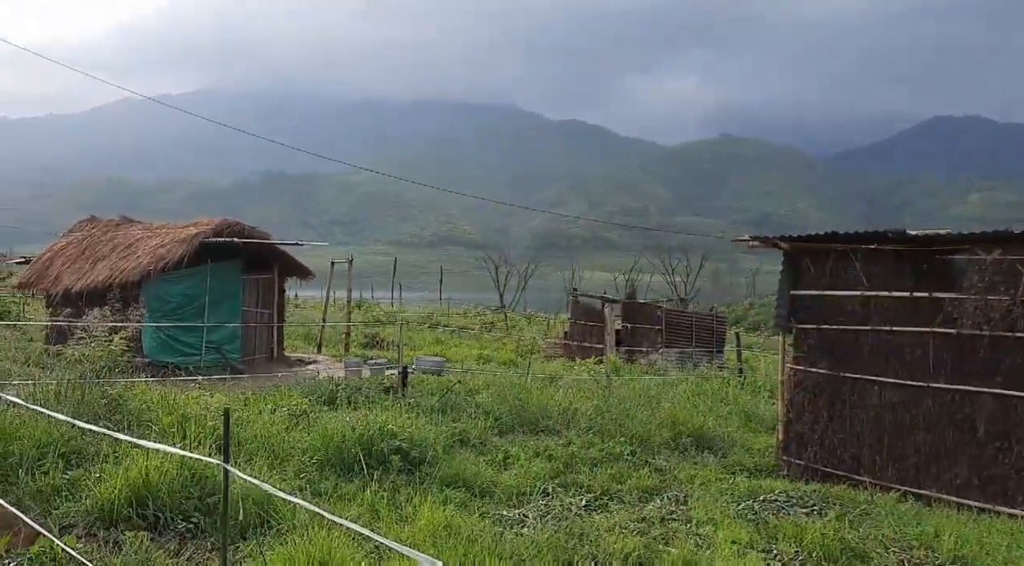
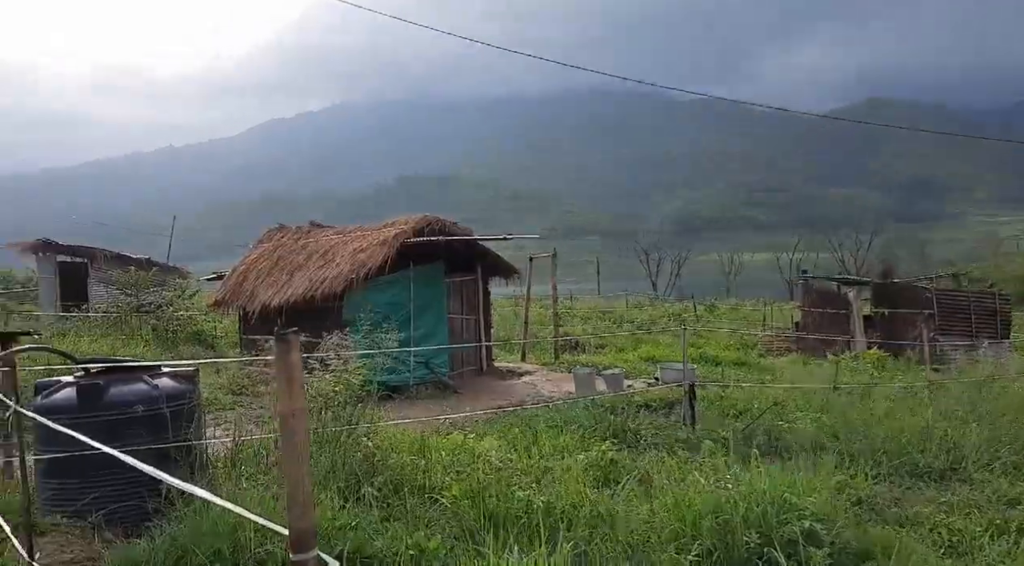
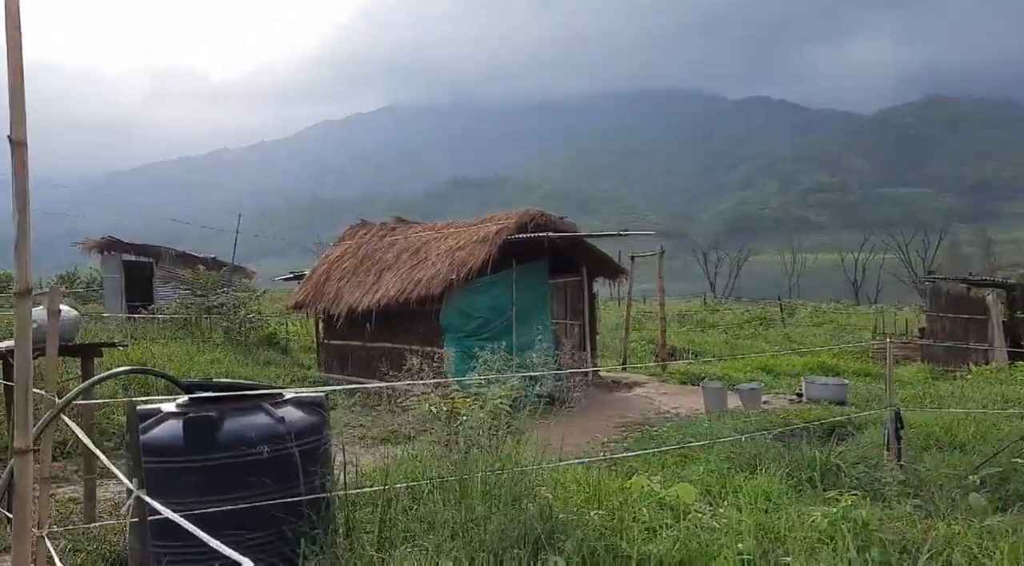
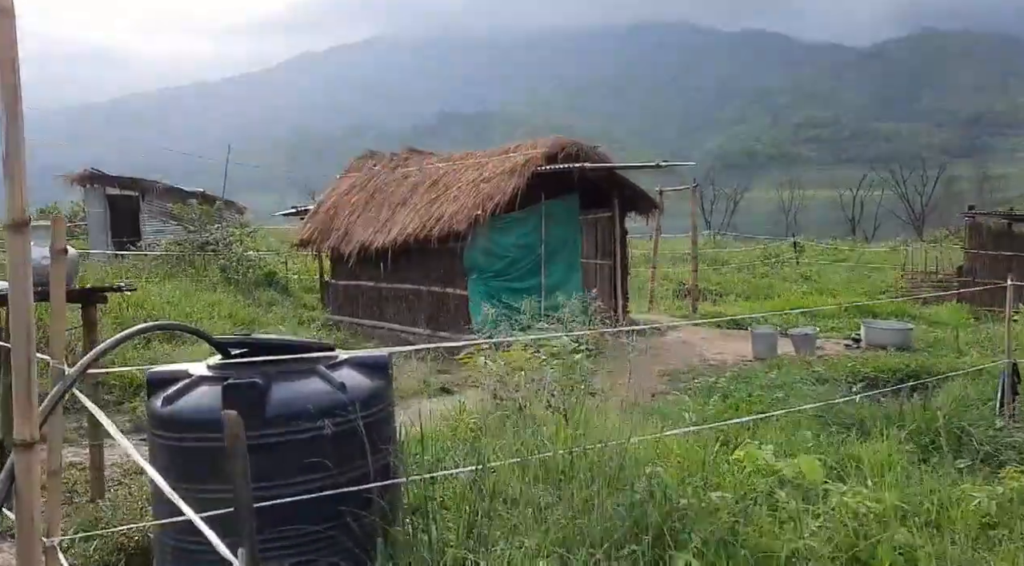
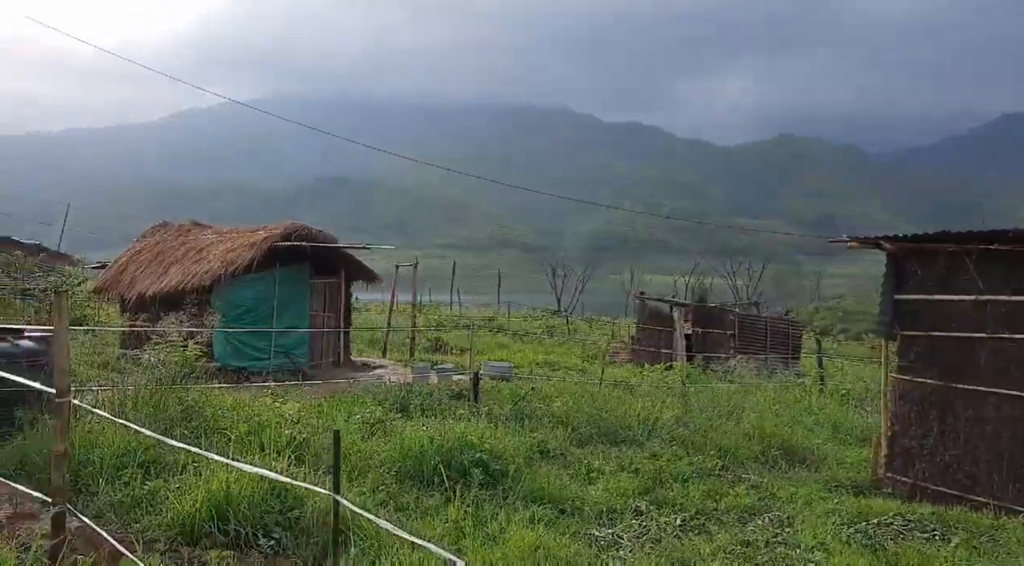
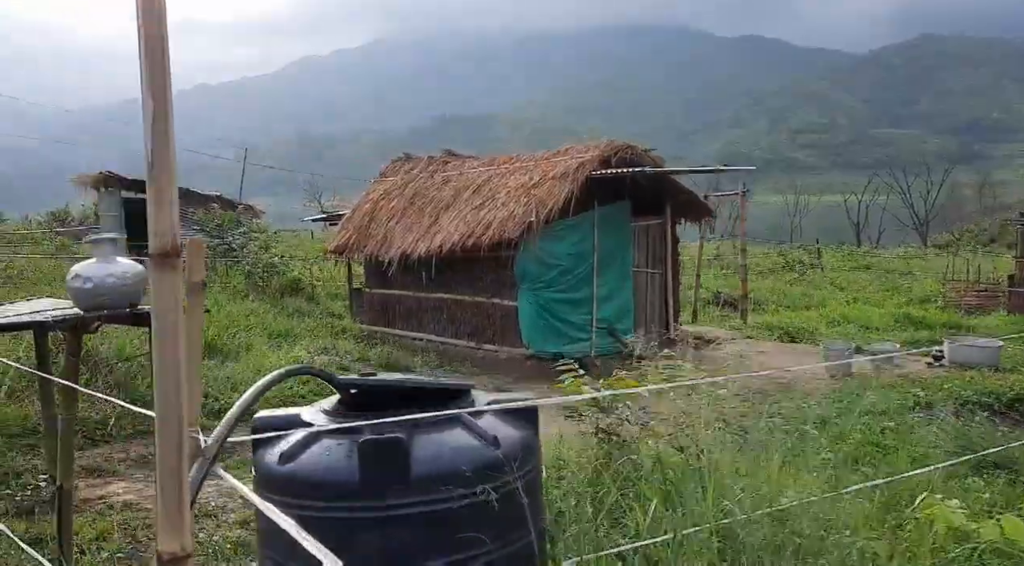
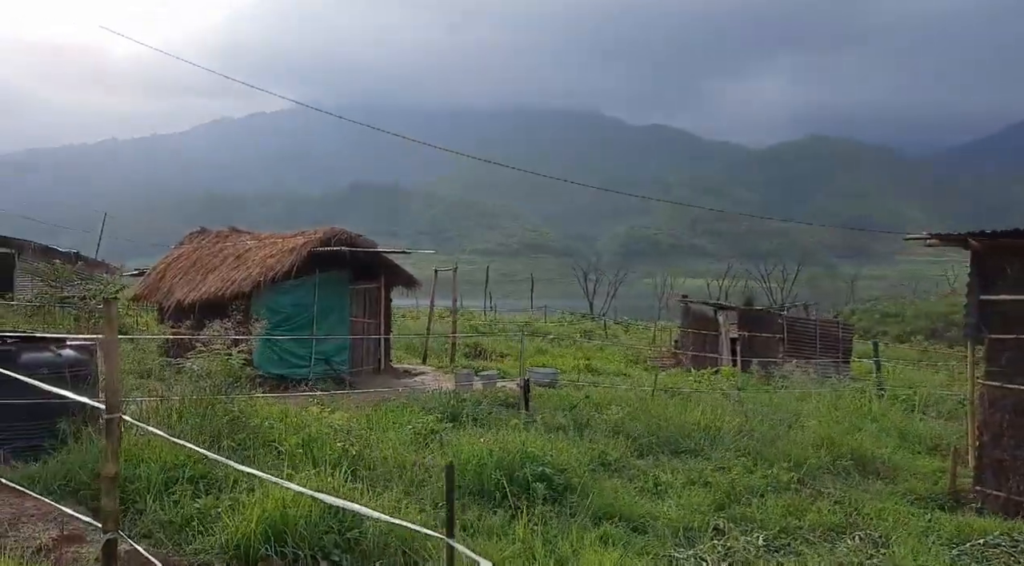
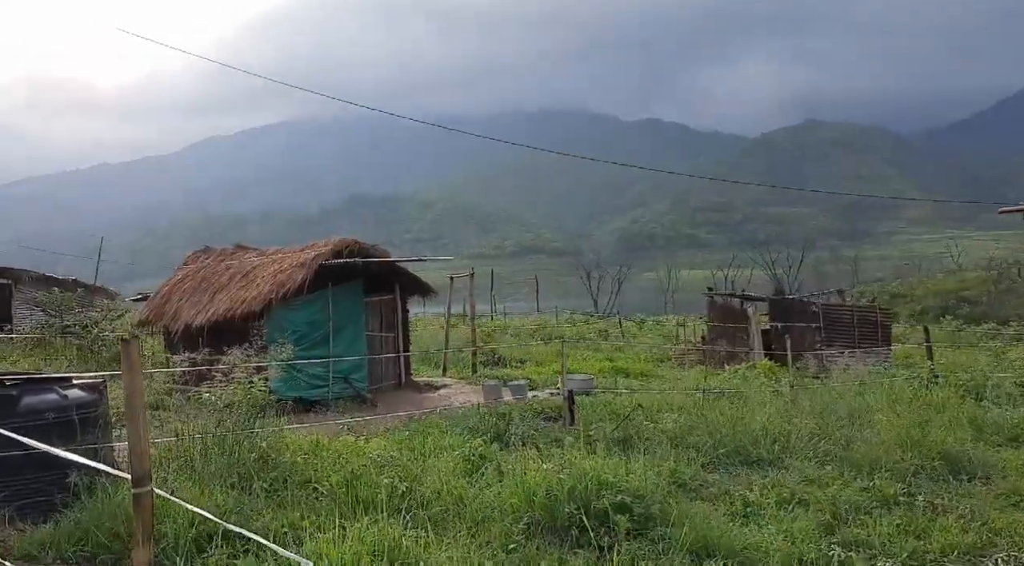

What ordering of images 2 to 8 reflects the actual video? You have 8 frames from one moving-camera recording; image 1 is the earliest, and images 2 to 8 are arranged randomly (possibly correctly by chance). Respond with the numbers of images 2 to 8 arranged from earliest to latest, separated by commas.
5, 7, 8, 2, 3, 4, 6
